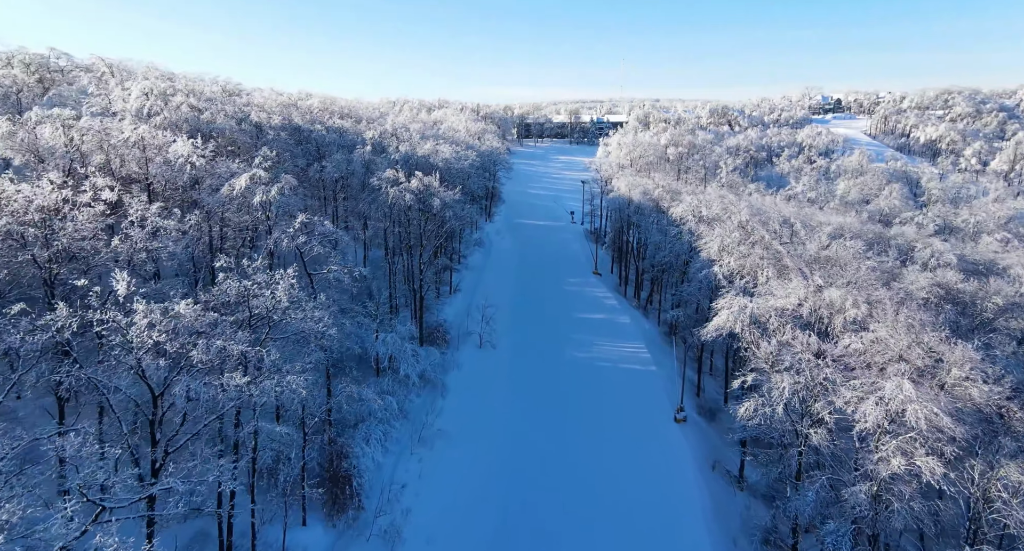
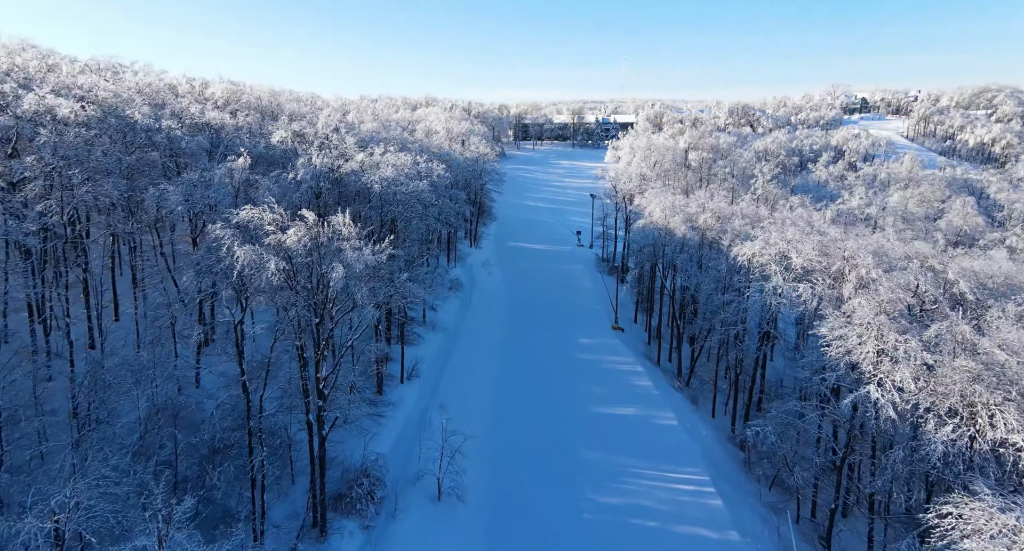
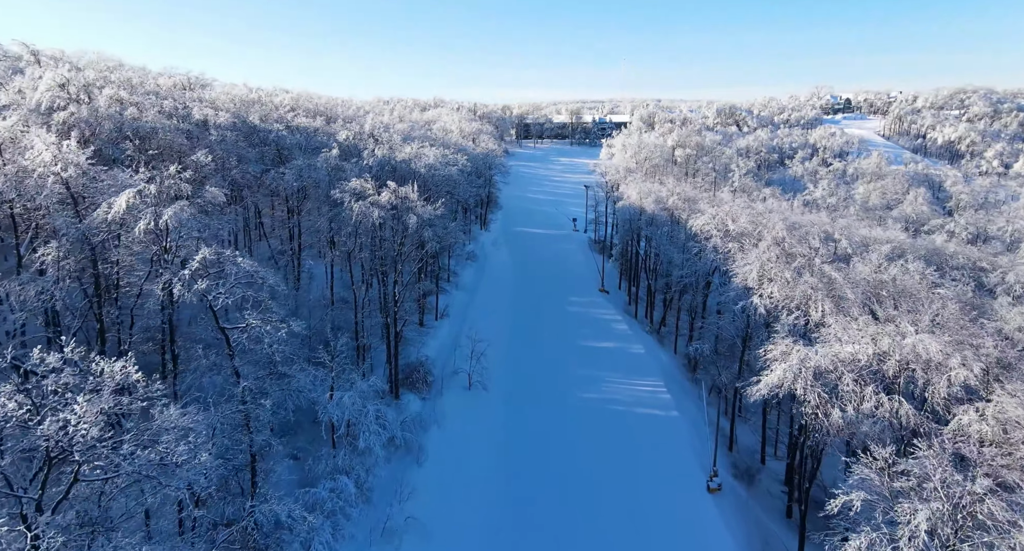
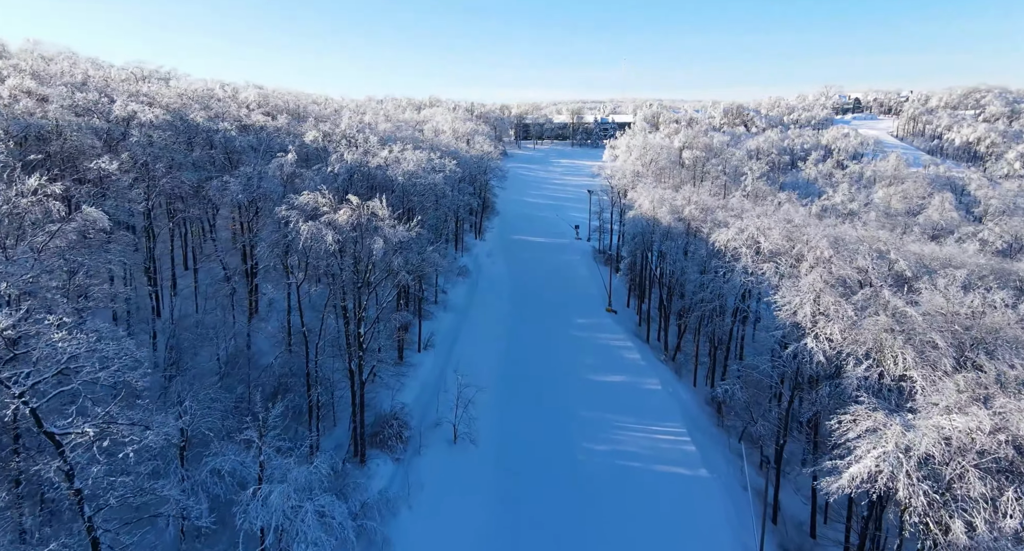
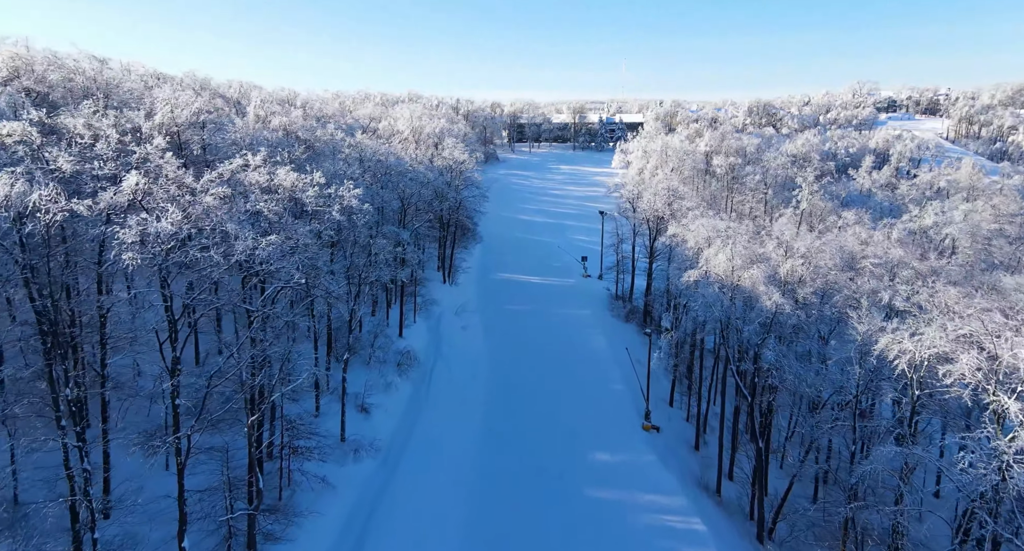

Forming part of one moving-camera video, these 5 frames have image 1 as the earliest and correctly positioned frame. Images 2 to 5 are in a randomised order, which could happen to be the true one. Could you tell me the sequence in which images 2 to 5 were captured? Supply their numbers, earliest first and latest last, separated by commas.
3, 4, 2, 5
